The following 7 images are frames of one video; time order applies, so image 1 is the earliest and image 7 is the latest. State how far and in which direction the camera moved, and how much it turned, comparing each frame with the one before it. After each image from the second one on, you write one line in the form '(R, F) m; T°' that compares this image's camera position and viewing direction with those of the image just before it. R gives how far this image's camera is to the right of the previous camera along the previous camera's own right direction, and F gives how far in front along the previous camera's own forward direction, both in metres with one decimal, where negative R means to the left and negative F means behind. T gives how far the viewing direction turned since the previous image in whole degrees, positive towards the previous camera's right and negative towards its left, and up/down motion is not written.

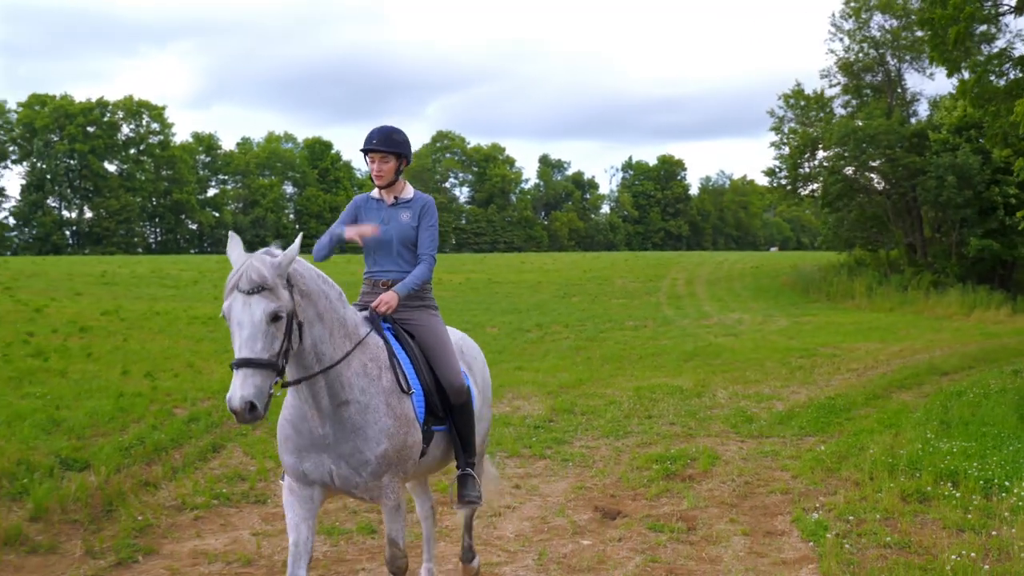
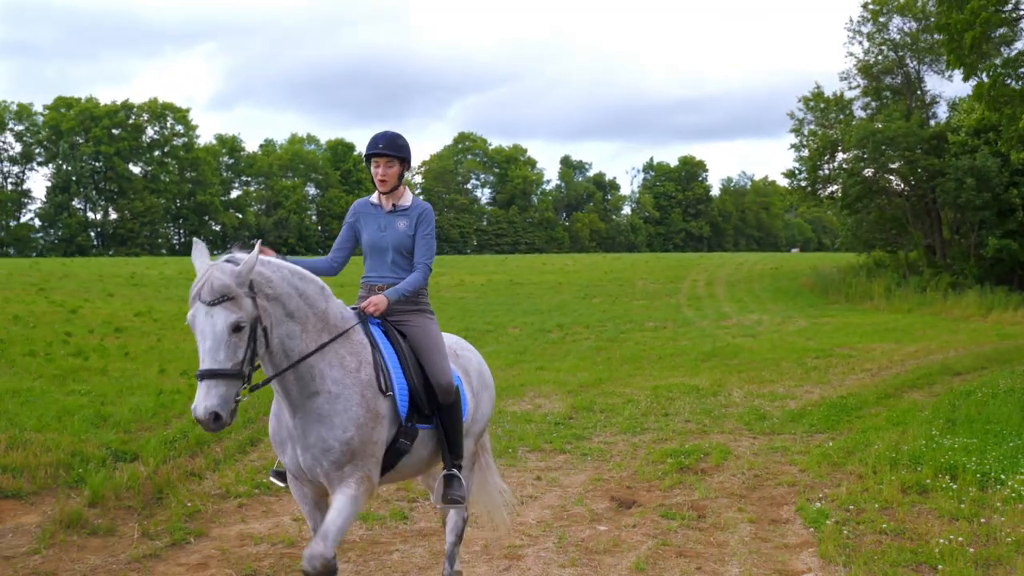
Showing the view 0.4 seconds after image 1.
(0.0, -0.5) m; -2°
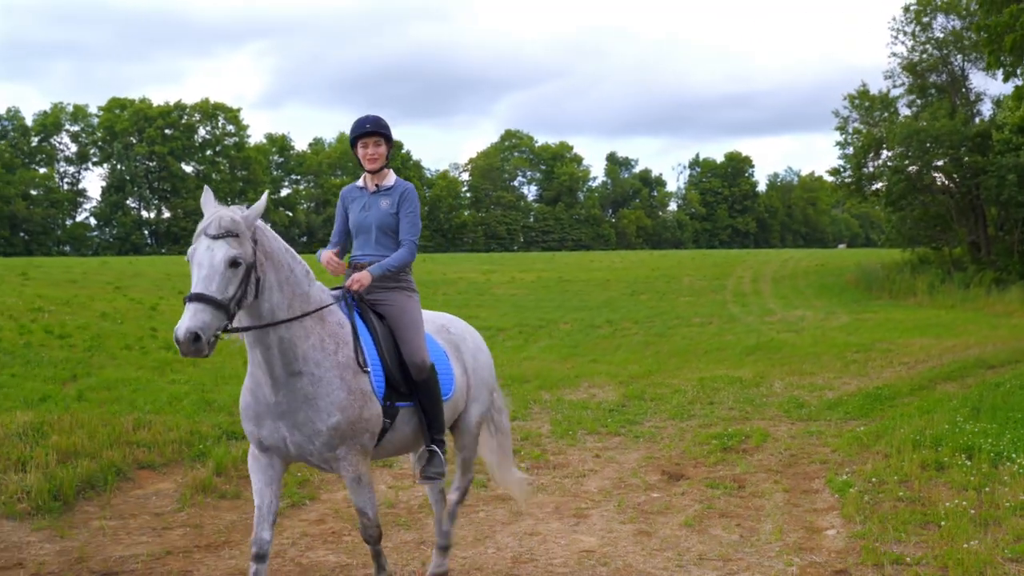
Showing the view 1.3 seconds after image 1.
(-0.2, -1.3) m; -3°
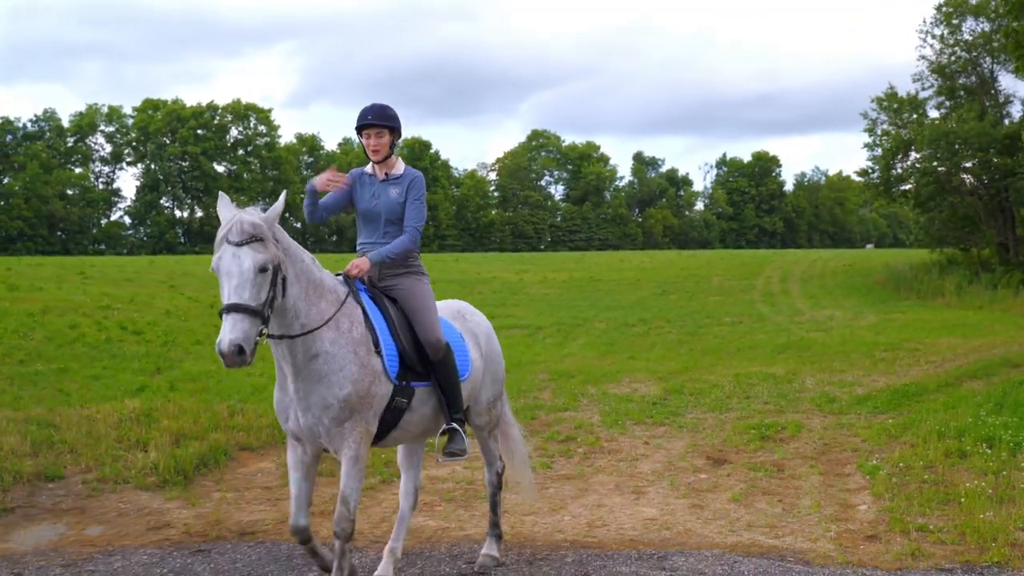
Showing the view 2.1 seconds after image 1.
(-0.5, -1.1) m; -2°
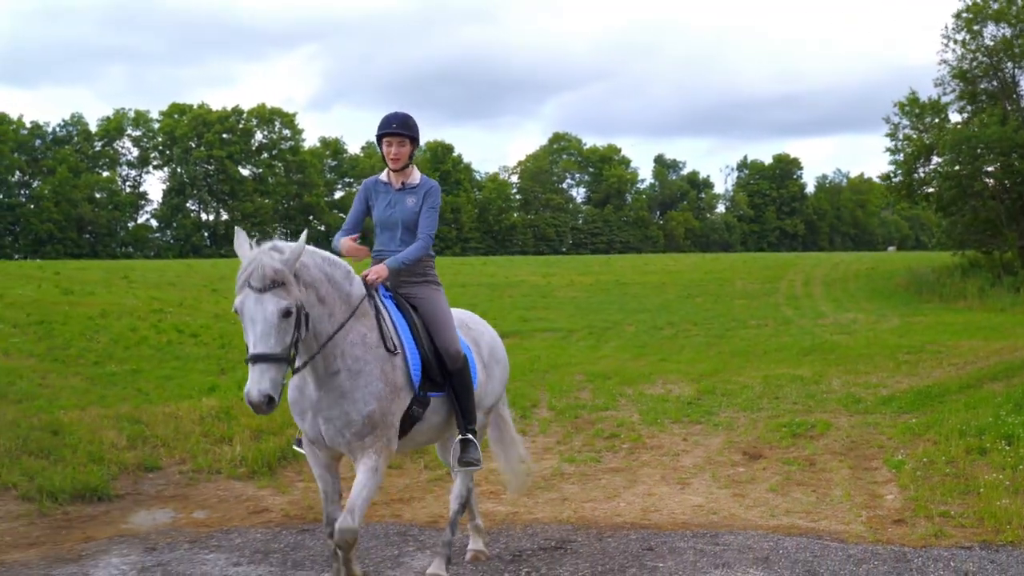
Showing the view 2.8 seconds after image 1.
(-0.5, -0.9) m; -1°
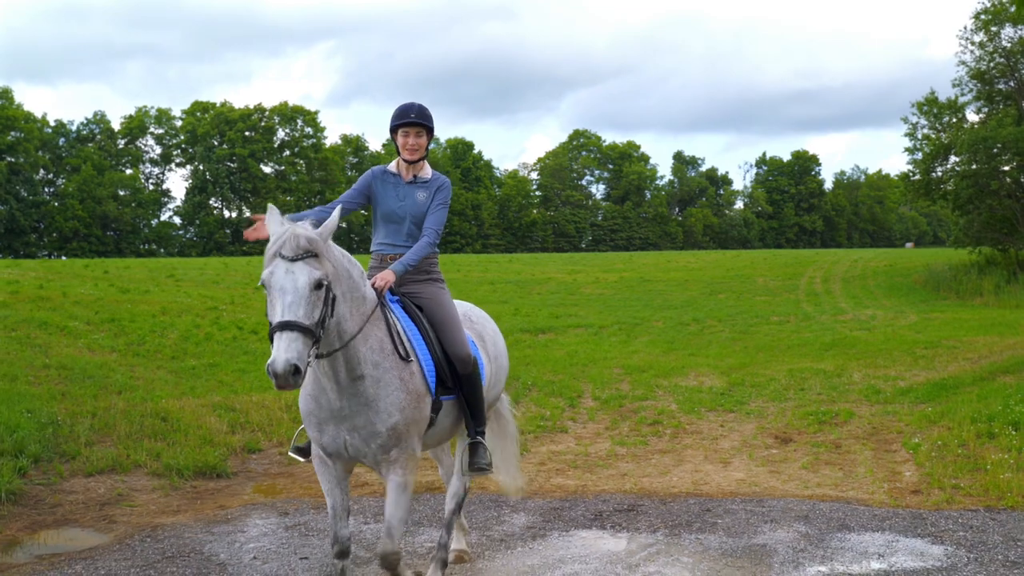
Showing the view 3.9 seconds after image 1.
(-0.6, -1.3) m; -1°
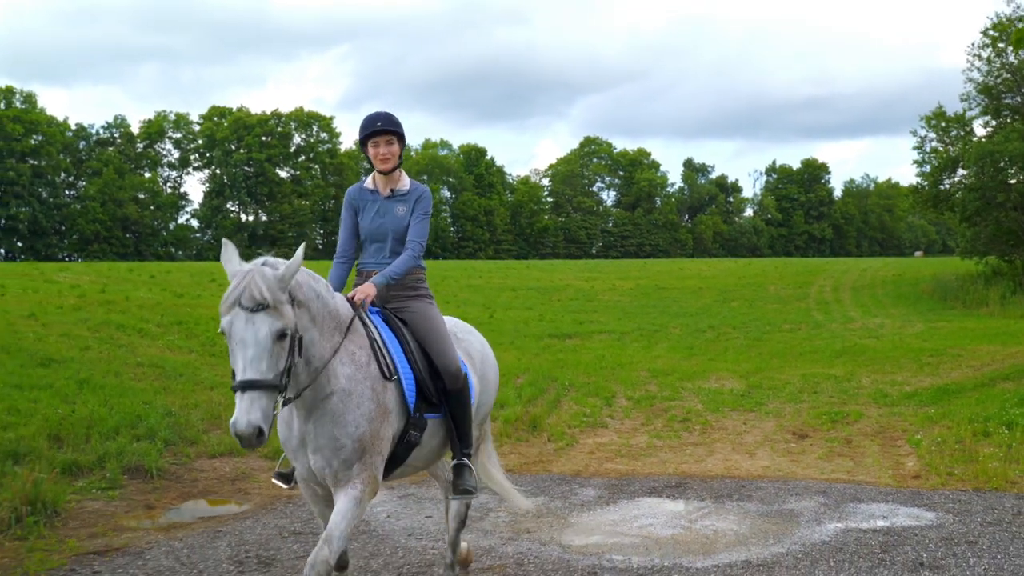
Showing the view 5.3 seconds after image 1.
(-0.8, -1.8) m; -1°
